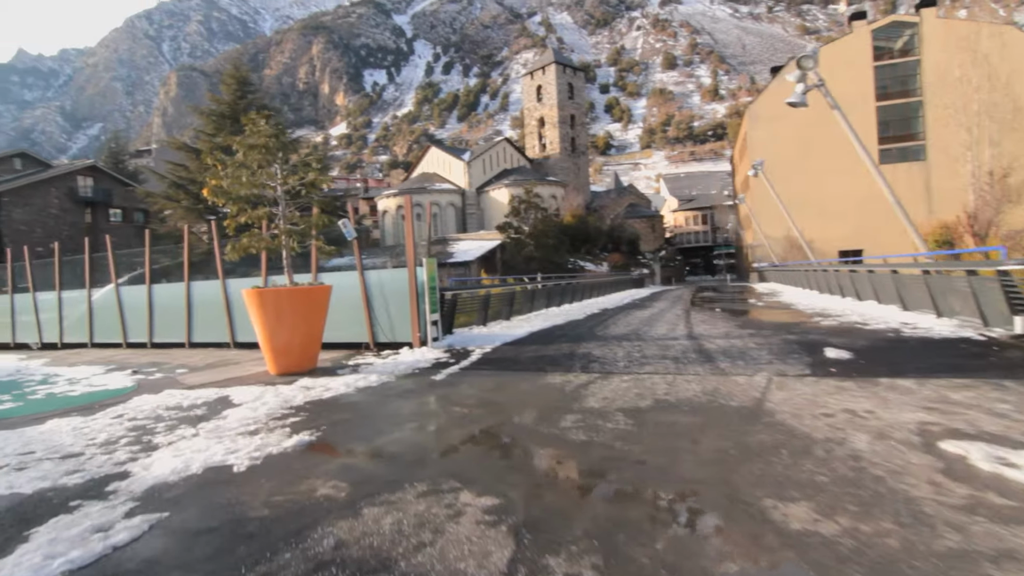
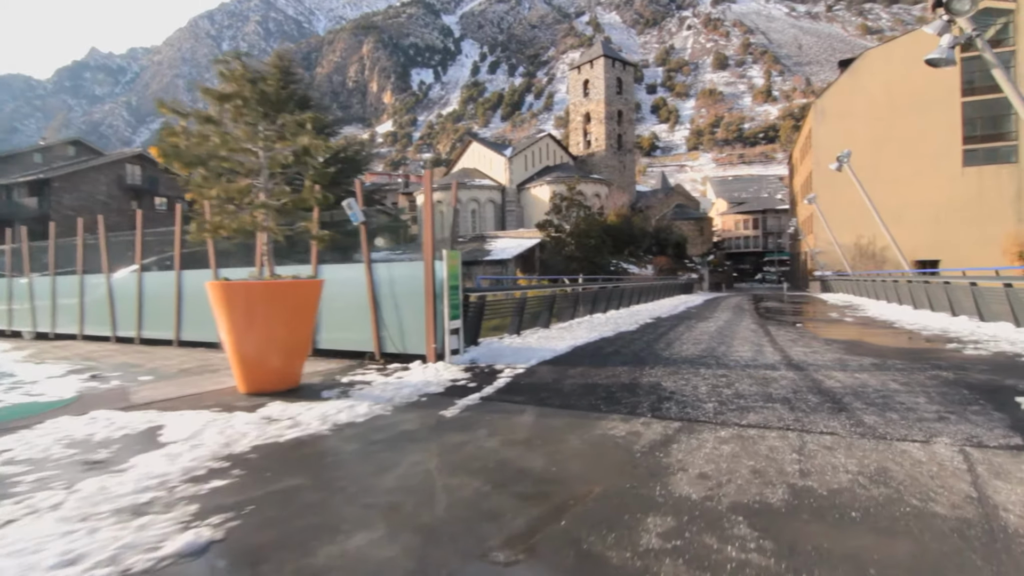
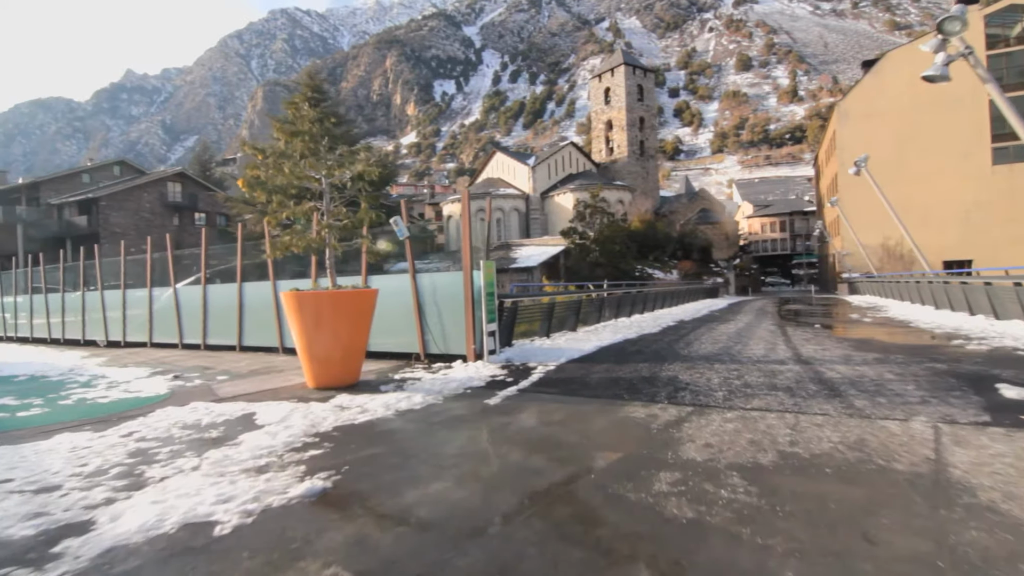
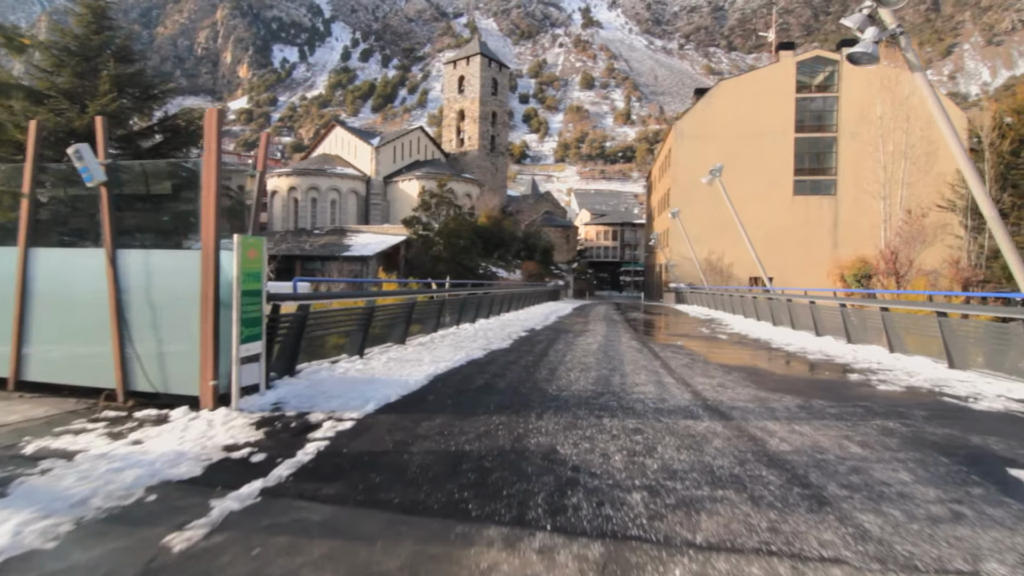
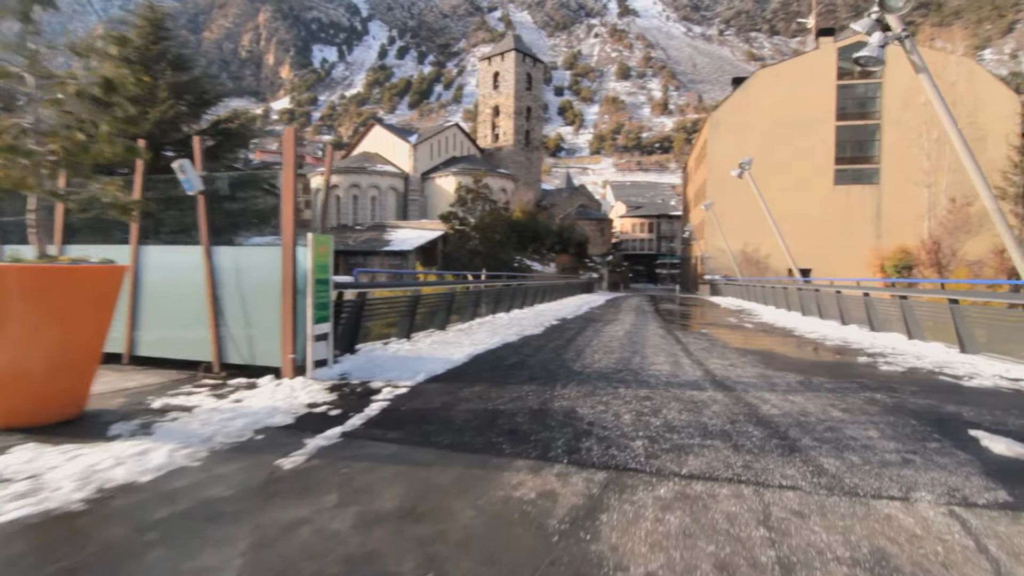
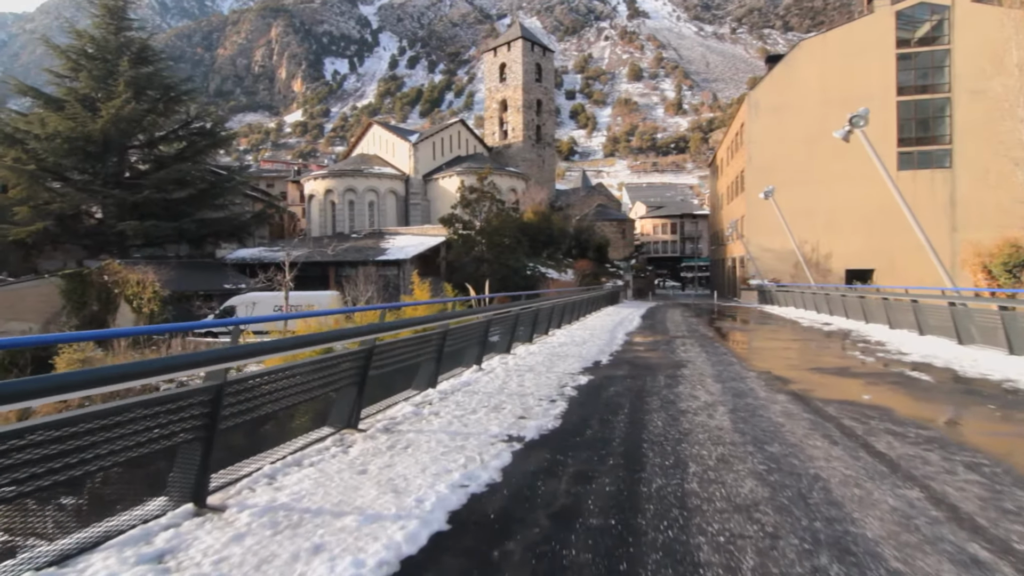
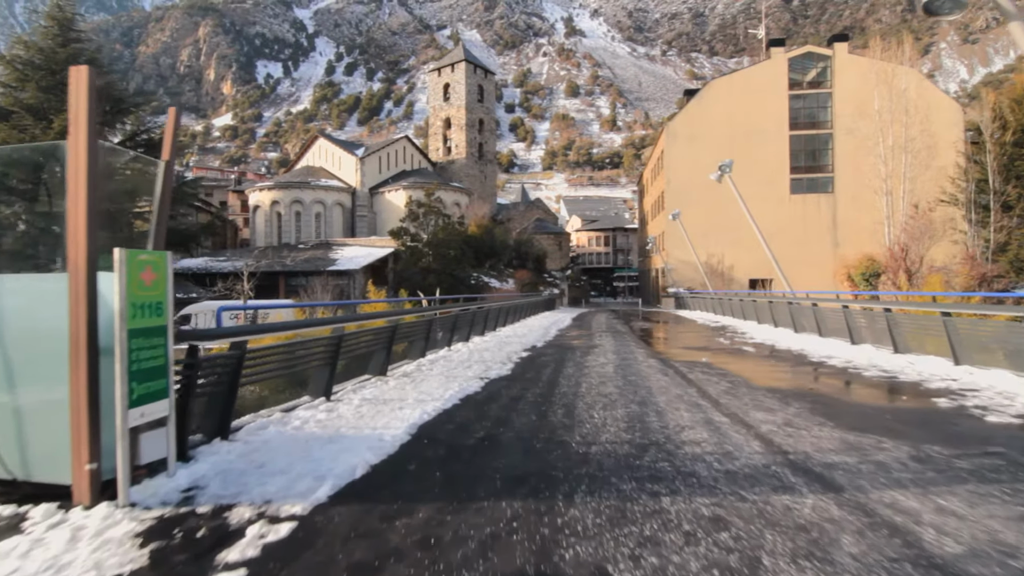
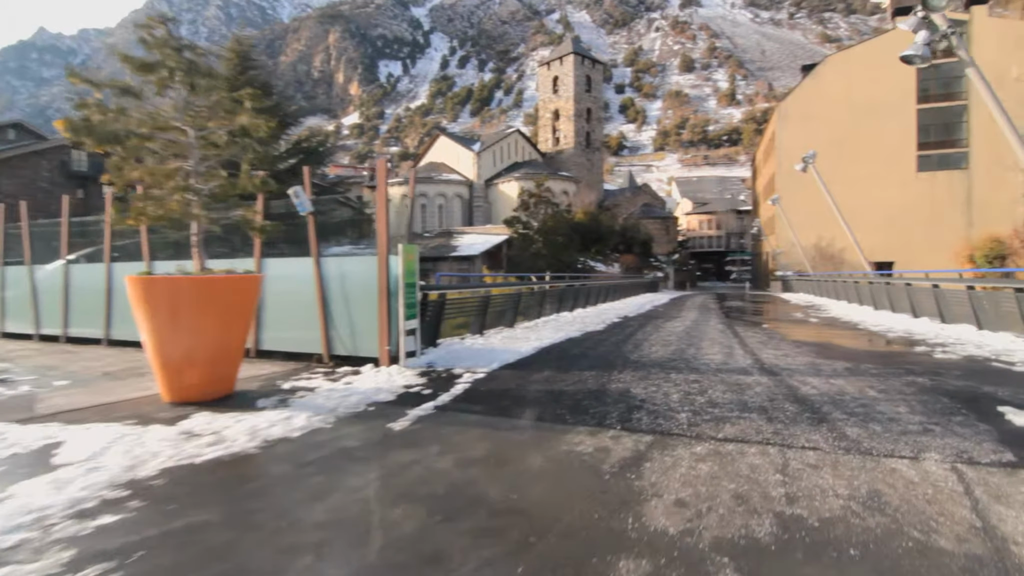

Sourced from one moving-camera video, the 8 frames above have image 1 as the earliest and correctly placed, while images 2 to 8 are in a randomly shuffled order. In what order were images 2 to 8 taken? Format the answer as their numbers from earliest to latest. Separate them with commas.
3, 2, 8, 5, 4, 7, 6
